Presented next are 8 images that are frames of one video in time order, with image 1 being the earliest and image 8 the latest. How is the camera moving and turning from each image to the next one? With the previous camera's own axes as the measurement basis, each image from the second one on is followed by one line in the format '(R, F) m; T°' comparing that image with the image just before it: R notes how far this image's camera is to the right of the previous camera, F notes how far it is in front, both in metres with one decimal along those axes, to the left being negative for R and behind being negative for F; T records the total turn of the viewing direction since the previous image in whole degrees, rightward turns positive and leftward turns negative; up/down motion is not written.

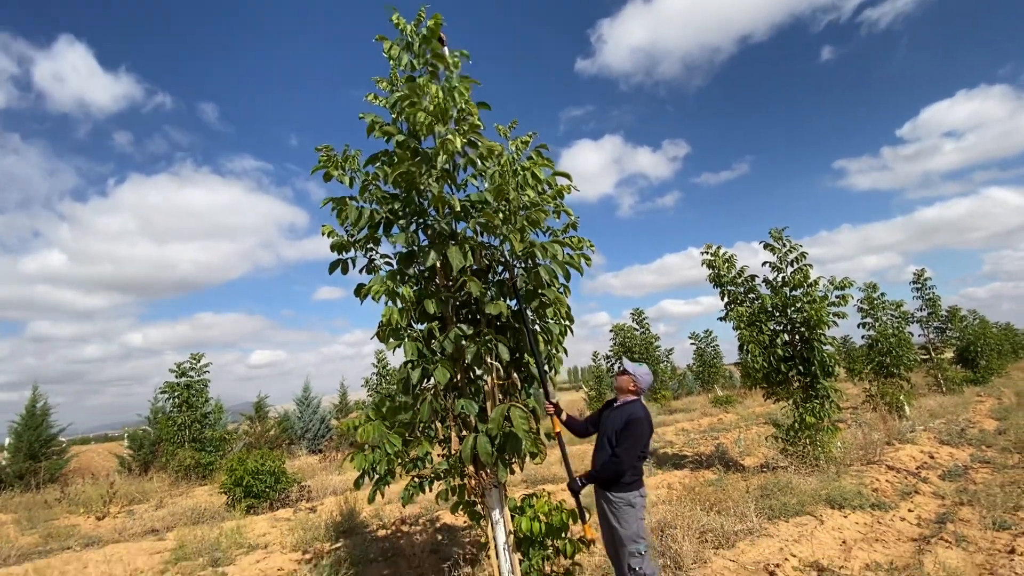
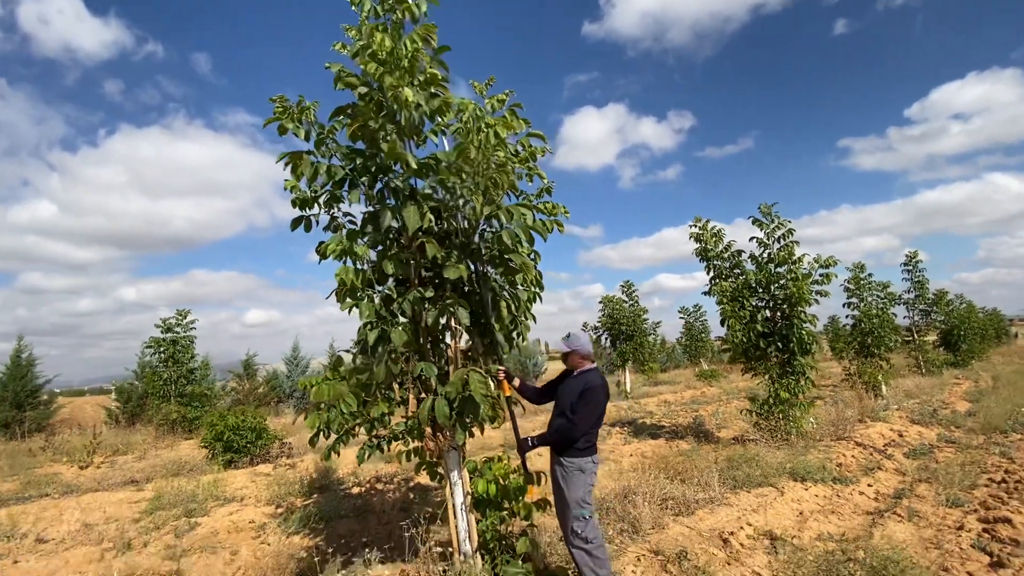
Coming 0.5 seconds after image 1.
(+0.3, +0.1) m; +1°
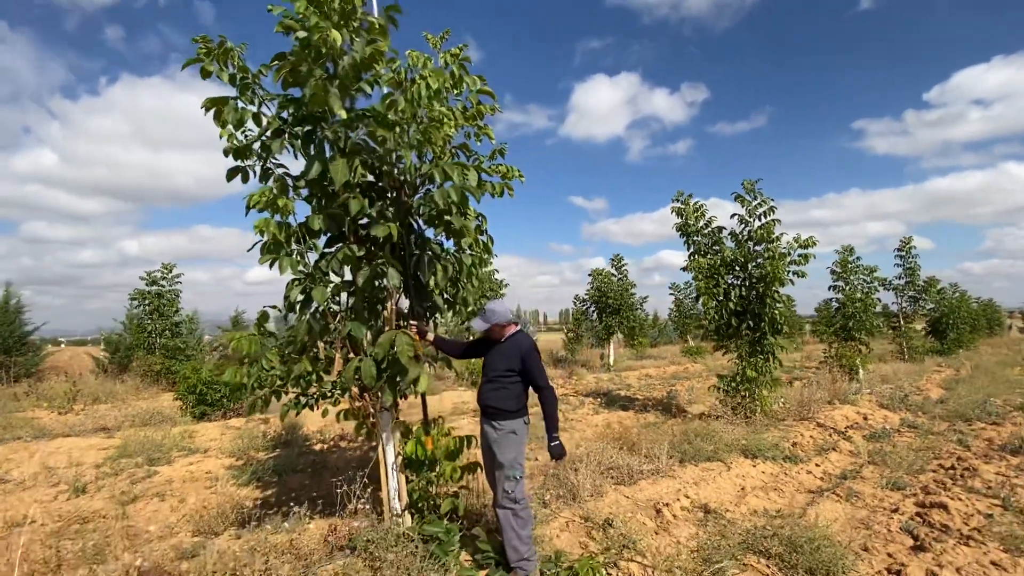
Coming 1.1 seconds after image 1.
(+0.5, +0.1) m; 0°
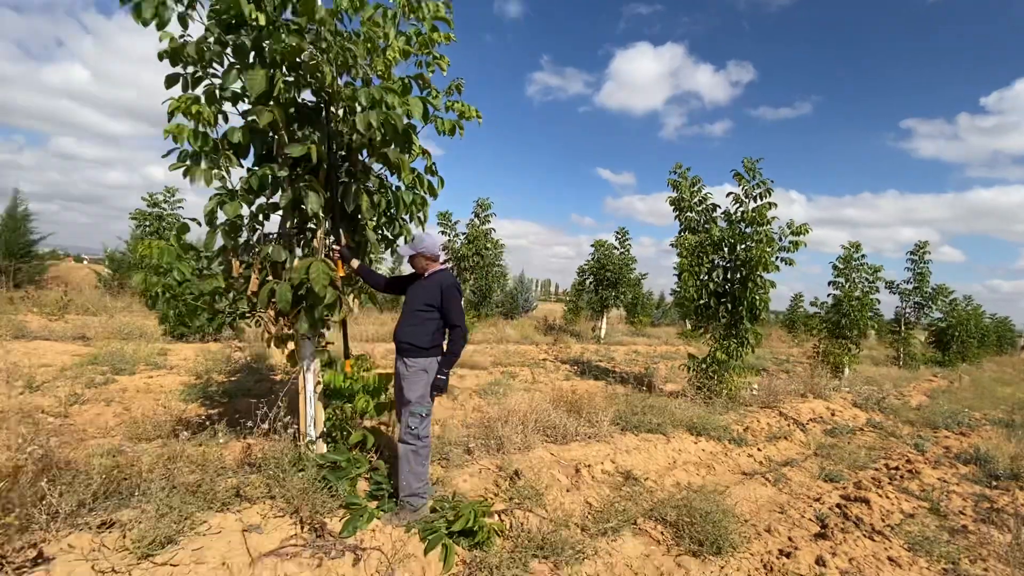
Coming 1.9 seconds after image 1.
(+0.7, +0.1) m; -1°
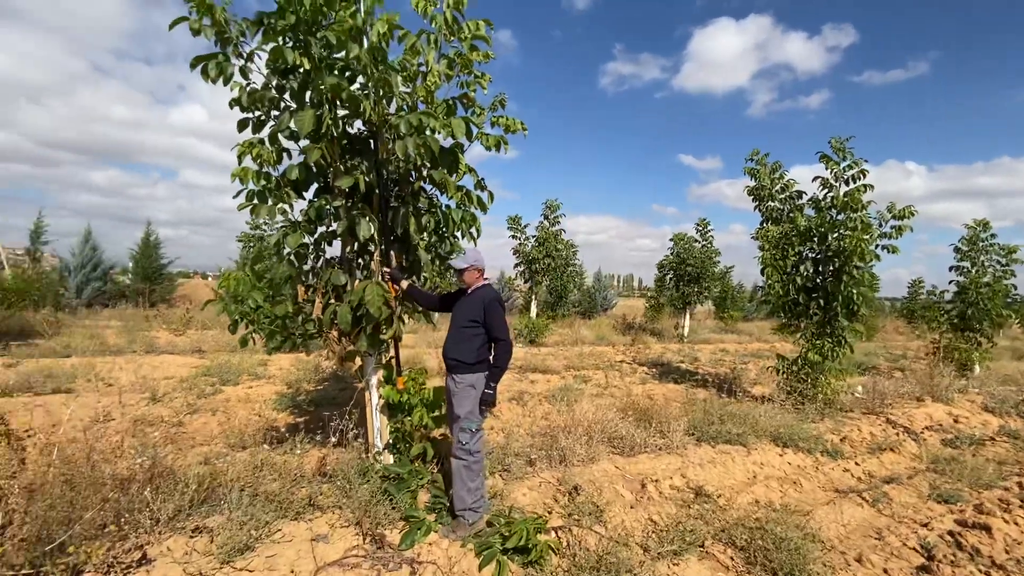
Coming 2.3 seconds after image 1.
(+0.3, +0.1) m; -10°
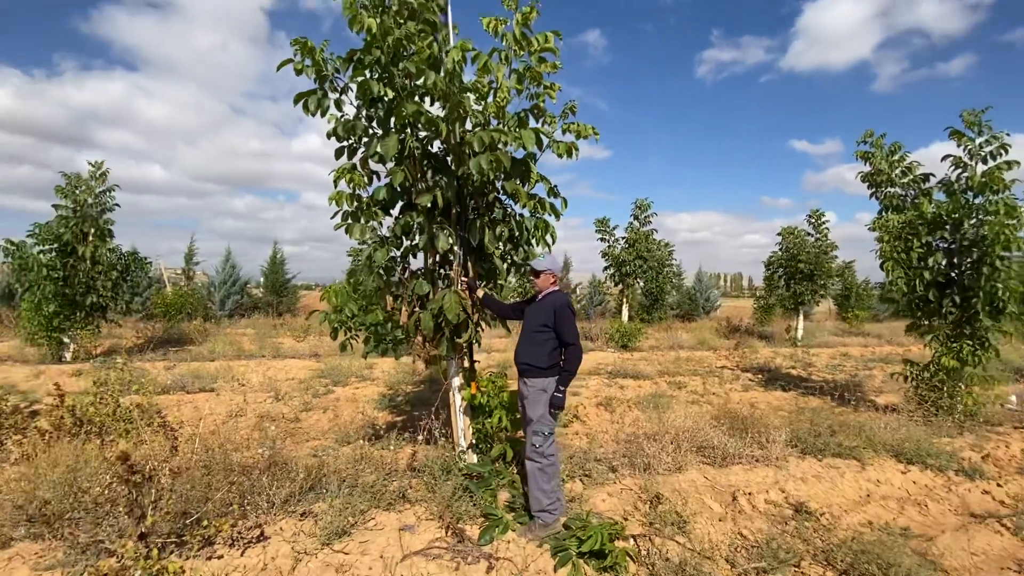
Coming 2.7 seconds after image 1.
(+0.2, -0.1) m; -11°
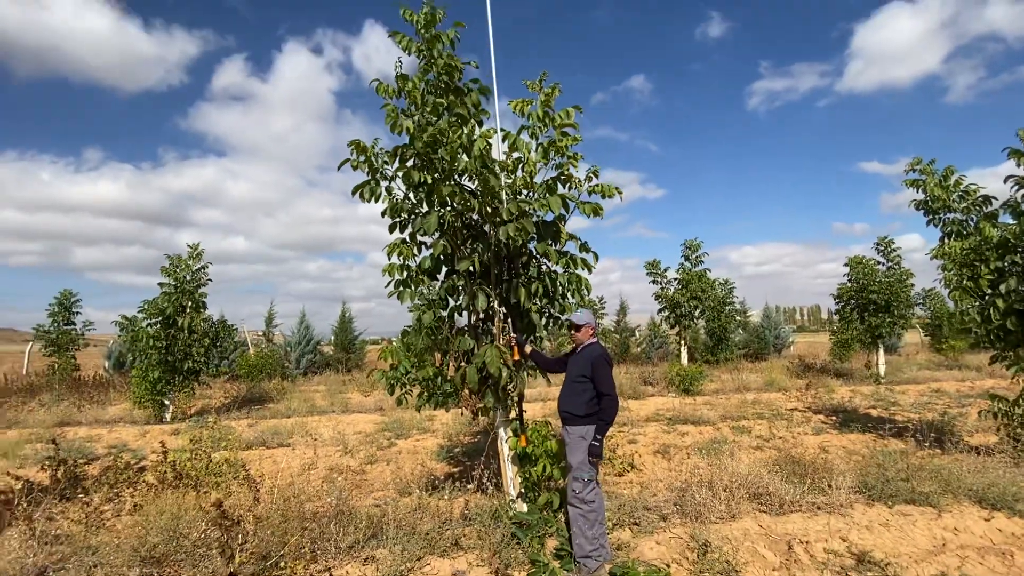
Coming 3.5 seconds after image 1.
(+0.2, -0.3) m; -7°
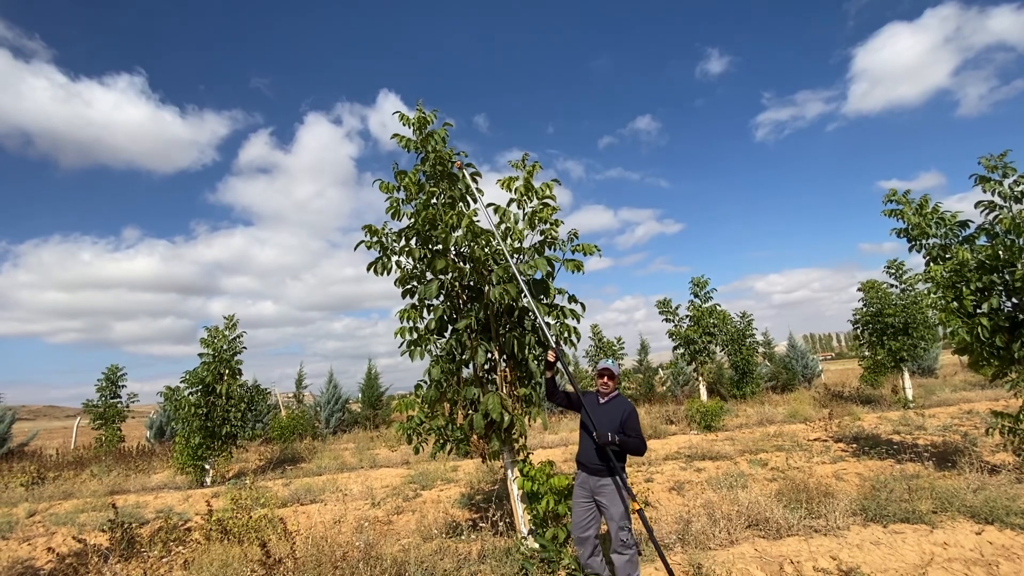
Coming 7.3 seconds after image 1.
(+0.3, -0.6) m; -3°
